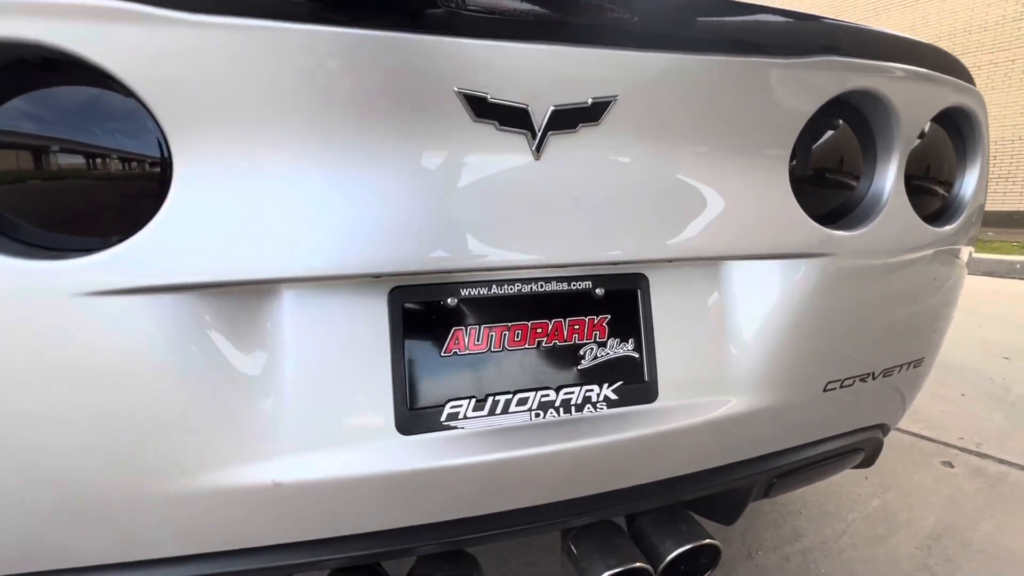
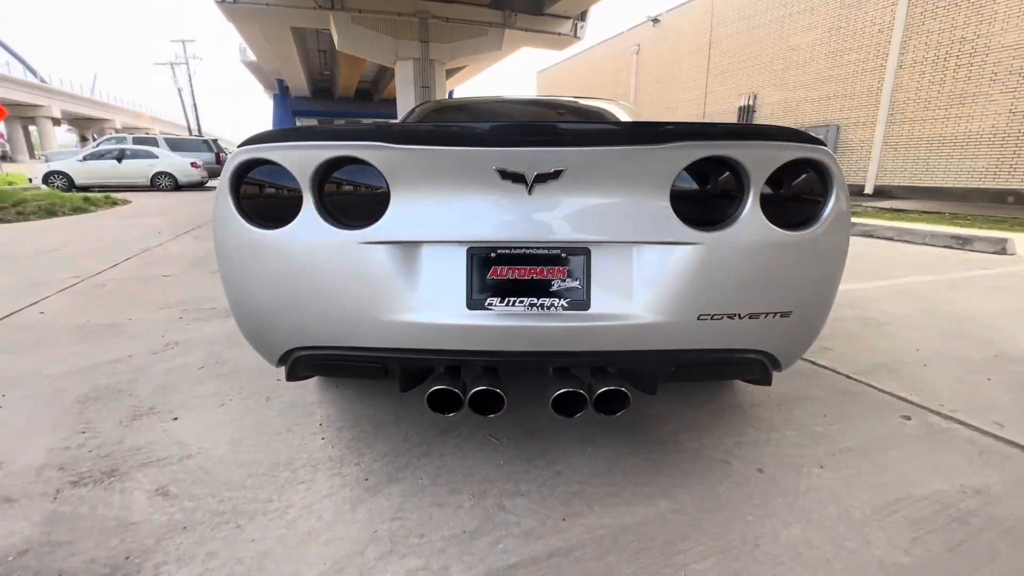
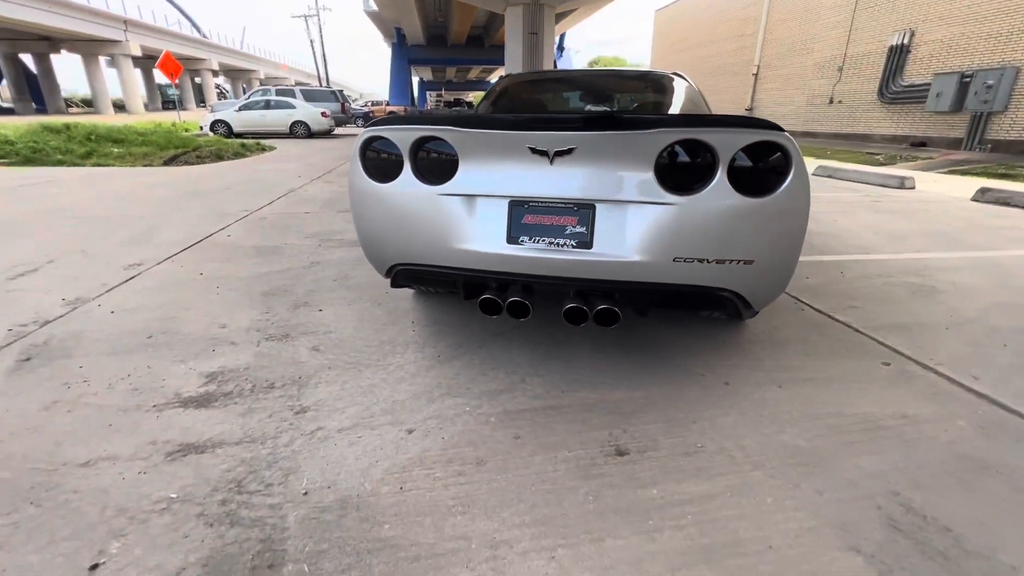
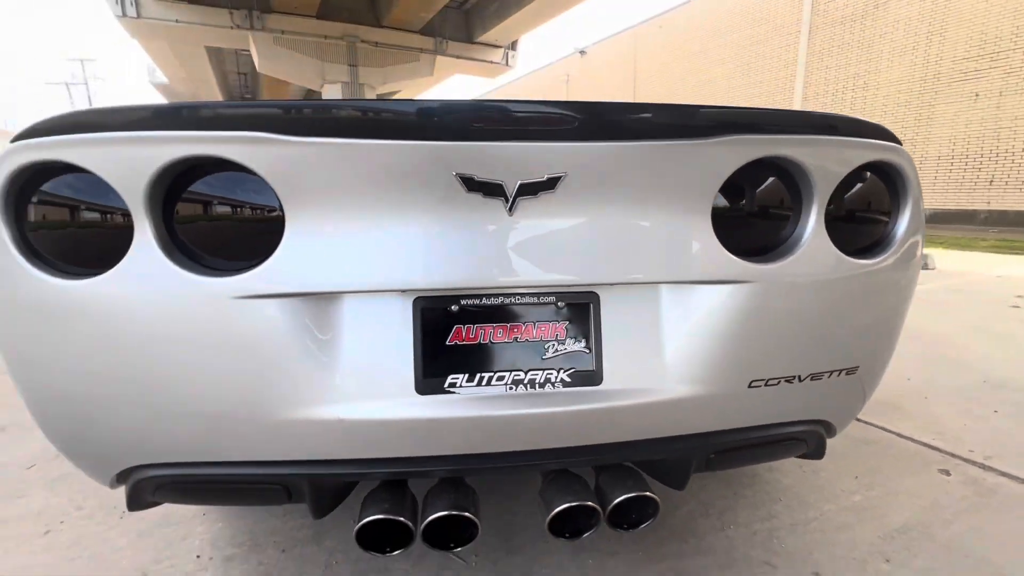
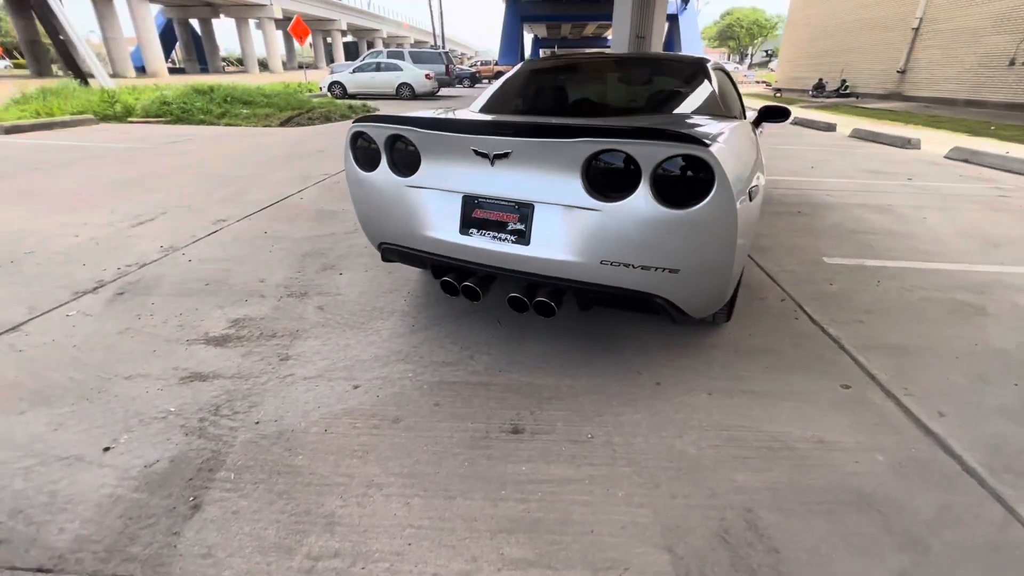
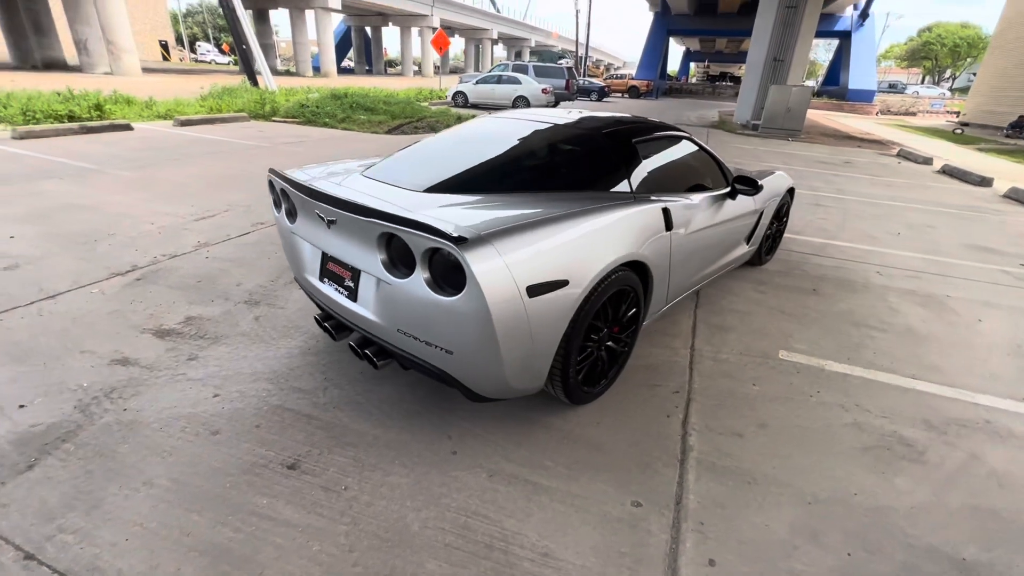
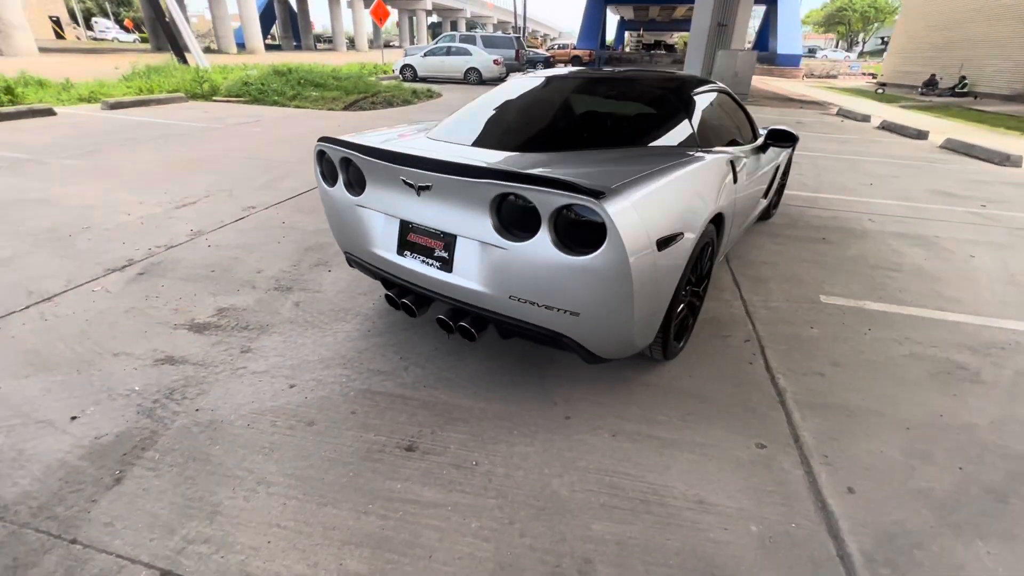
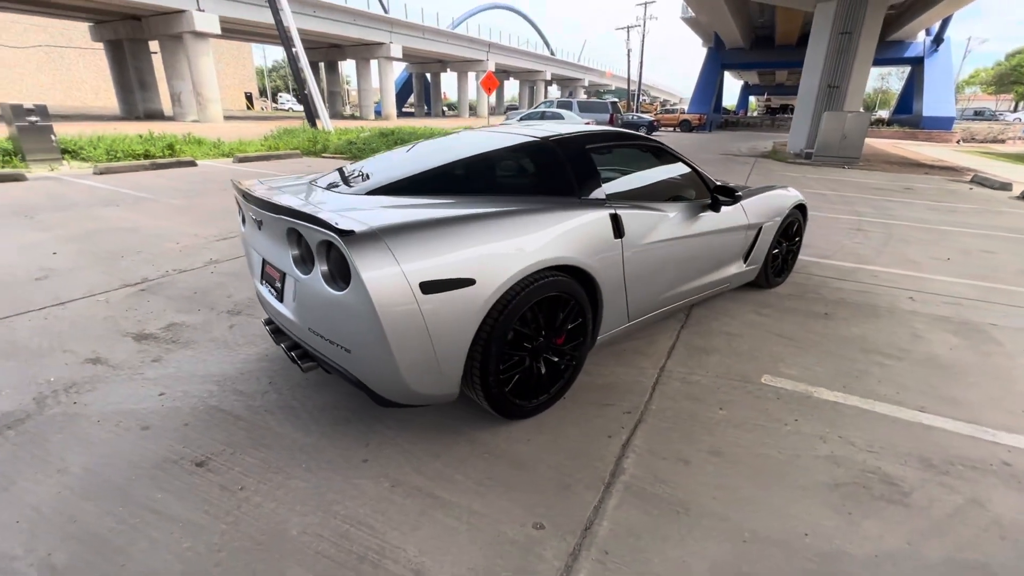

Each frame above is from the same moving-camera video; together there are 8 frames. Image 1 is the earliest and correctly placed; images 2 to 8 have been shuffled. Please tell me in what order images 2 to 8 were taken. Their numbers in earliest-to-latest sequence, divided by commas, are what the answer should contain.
4, 2, 3, 5, 7, 6, 8
